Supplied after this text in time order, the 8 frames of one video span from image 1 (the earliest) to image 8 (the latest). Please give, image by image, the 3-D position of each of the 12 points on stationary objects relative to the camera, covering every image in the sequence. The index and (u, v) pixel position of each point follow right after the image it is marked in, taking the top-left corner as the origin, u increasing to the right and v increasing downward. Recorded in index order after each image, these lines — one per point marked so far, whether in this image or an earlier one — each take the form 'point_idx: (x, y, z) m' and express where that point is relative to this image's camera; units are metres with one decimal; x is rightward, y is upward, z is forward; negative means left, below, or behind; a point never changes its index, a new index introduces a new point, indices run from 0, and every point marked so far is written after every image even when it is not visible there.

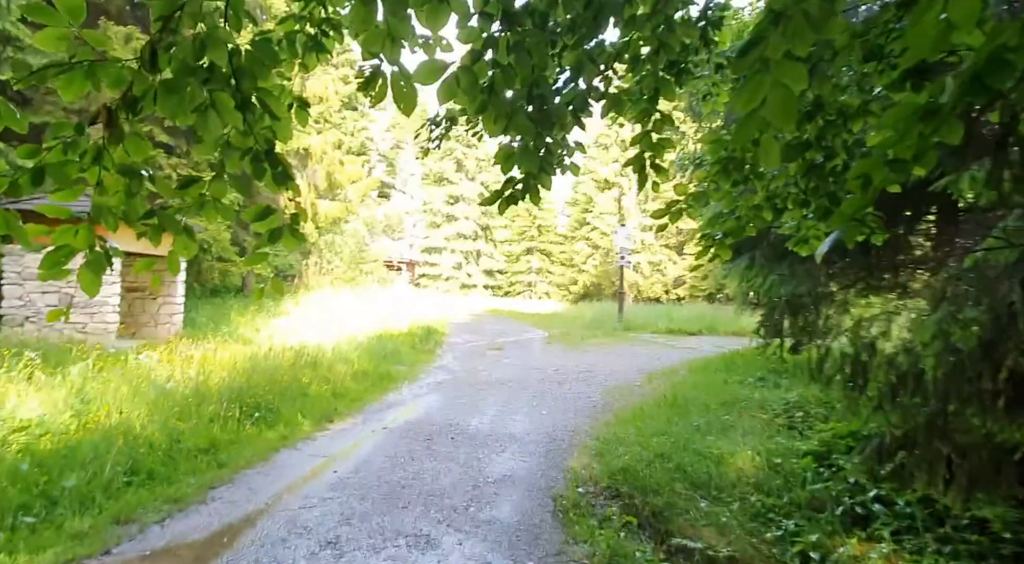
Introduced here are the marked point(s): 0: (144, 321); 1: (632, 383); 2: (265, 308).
0: (-6.7, -0.7, +13.1) m
1: (+1.6, -1.4, +9.8) m
2: (-5.5, -0.6, +16.0) m
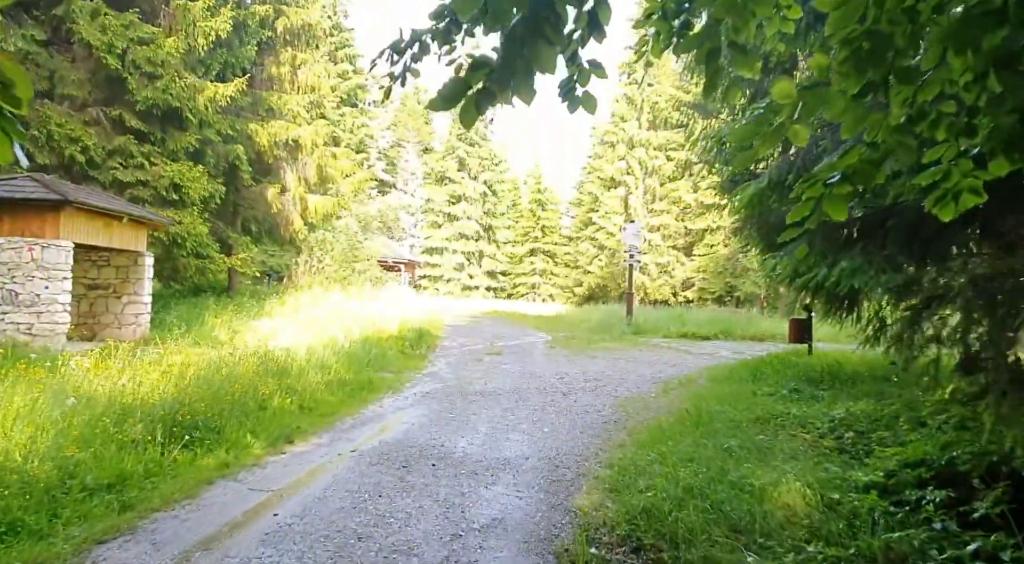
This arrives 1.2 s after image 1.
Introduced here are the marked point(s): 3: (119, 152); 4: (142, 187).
0: (-6.7, -0.7, +12.0) m
1: (+1.6, -1.3, +8.6) m
2: (-5.5, -0.6, +14.8) m
3: (-7.3, +2.4, +13.6) m
4: (-7.1, +1.8, +13.9) m
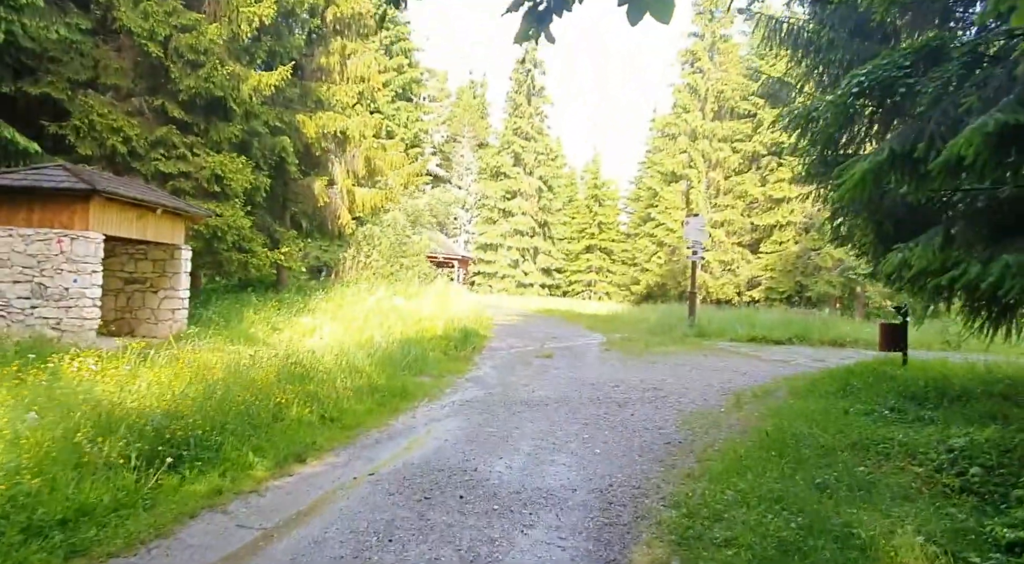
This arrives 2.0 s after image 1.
0: (-5.9, -0.6, +11.5) m
1: (+2.1, -1.3, +7.5) m
2: (-4.4, -0.5, +14.3) m
3: (-6.3, +2.5, +13.2) m
4: (-6.1, +1.9, +13.5) m
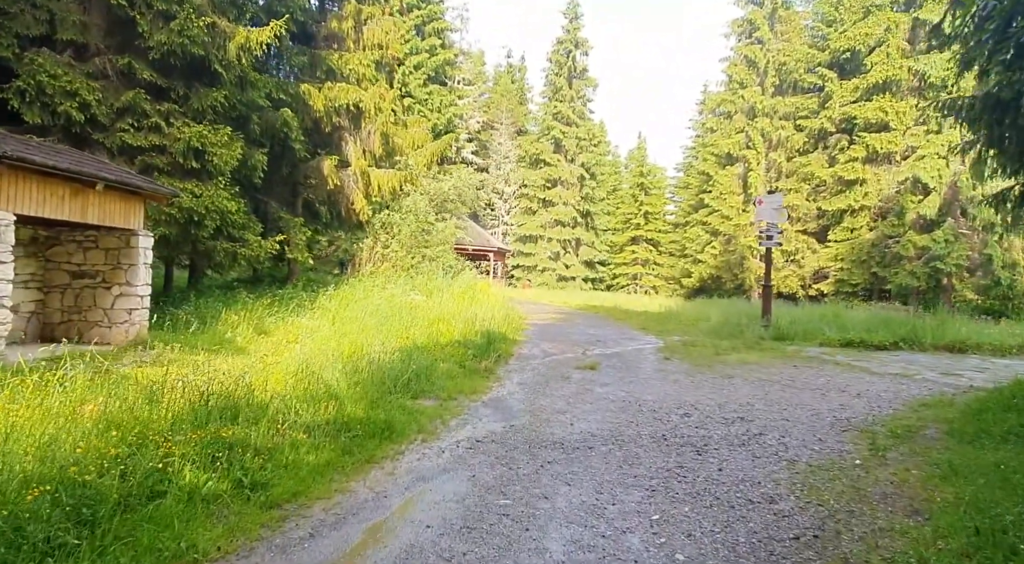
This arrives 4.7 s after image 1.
0: (-5.4, -0.5, +9.5) m
1: (+2.3, -1.2, +5.0) m
2: (-3.8, -0.4, +12.1) m
3: (-5.8, +2.6, +11.1) m
4: (-5.6, +2.0, +11.4) m
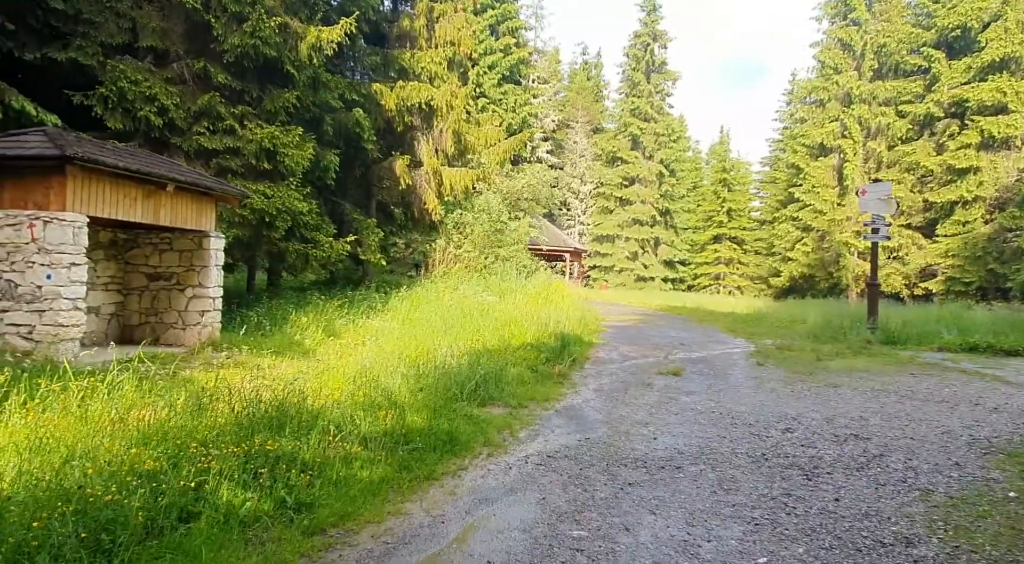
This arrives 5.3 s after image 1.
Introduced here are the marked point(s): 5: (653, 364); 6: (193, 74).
0: (-4.5, -0.5, +9.4) m
1: (+2.7, -1.2, +4.2) m
2: (-2.6, -0.4, +11.9) m
3: (-4.7, +2.6, +11.1) m
4: (-4.4, +2.0, +11.4) m
5: (+1.7, -1.0, +9.0) m
6: (-5.0, +3.3, +11.4) m
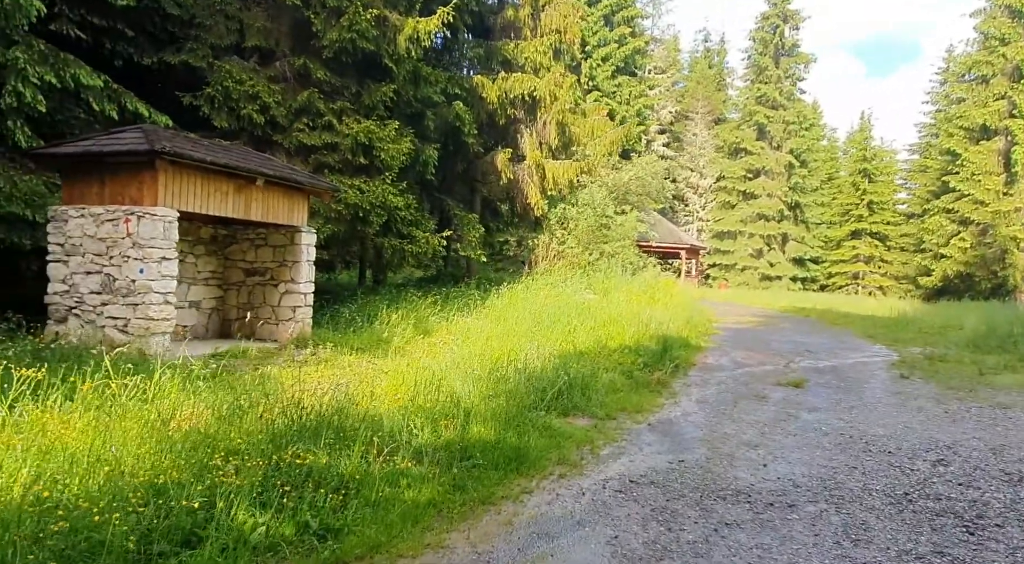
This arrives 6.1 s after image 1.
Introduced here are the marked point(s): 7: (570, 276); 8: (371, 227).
0: (-3.2, -0.5, +9.4) m
1: (+3.0, -1.2, +3.0) m
2: (-1.0, -0.4, +11.5) m
3: (-3.2, +2.6, +11.1) m
4: (-2.9, +2.0, +11.3) m
5: (+2.8, -1.0, +8.0) m
6: (-3.4, +3.3, +11.4) m
7: (+1.1, +0.1, +14.3) m
8: (-2.1, +0.9, +11.0) m
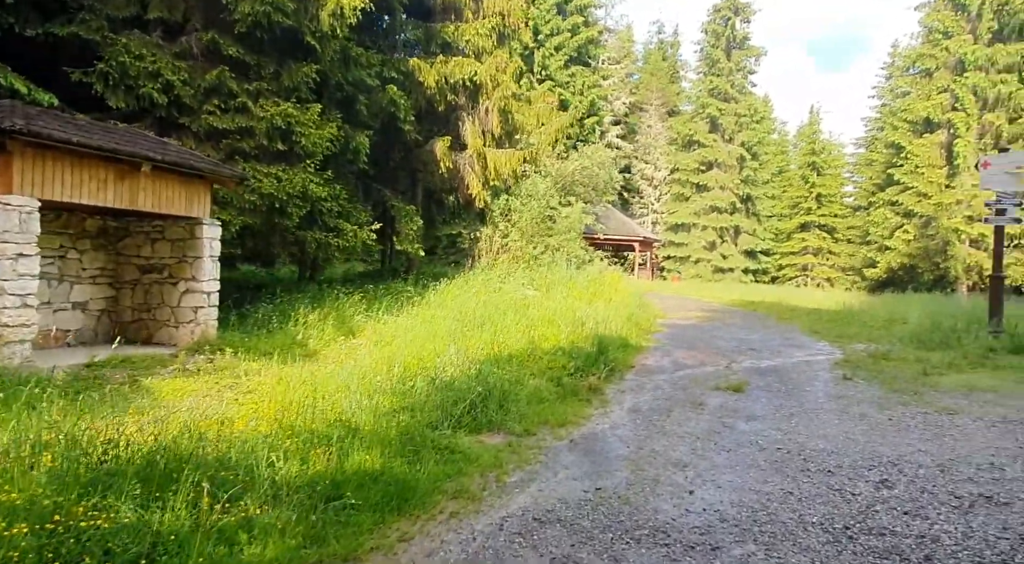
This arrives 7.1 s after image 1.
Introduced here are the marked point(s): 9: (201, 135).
0: (-4.1, -0.4, +8.5) m
1: (+2.5, -1.2, +2.5) m
2: (-2.0, -0.3, +10.8) m
3: (-4.1, +2.7, +10.2) m
4: (-3.8, +2.1, +10.4) m
5: (+2.0, -1.0, +7.4) m
6: (-4.4, +3.4, +10.4) m
7: (0.0, +0.2, +13.7) m
8: (-3.1, +0.9, +10.2) m
9: (-4.4, +2.1, +10.4) m
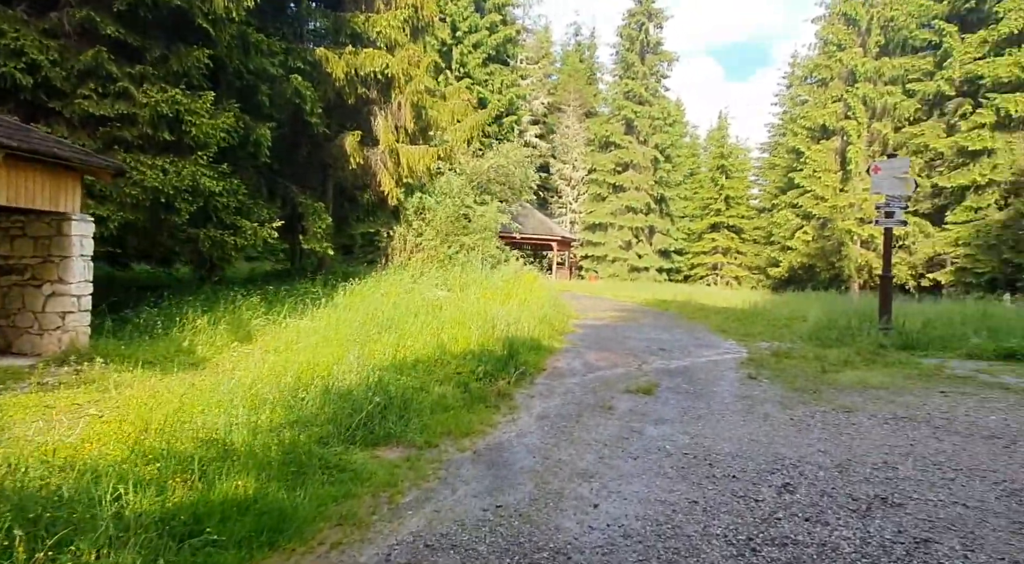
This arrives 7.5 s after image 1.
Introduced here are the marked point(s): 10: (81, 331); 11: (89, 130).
0: (-5.1, -0.4, +7.7) m
1: (+2.1, -1.2, +2.5) m
2: (-3.3, -0.3, +10.2) m
3: (-5.3, +2.7, +9.4) m
4: (-5.1, +2.1, +9.7) m
5: (+1.1, -1.0, +7.3) m
6: (-5.6, +3.3, +9.6) m
7: (-1.6, +0.2, +13.3) m
8: (-4.3, +0.9, +9.5) m
9: (-5.6, +2.1, +9.5) m
10: (-4.5, -0.5, +7.7) m
11: (-5.4, +2.0, +9.5) m
